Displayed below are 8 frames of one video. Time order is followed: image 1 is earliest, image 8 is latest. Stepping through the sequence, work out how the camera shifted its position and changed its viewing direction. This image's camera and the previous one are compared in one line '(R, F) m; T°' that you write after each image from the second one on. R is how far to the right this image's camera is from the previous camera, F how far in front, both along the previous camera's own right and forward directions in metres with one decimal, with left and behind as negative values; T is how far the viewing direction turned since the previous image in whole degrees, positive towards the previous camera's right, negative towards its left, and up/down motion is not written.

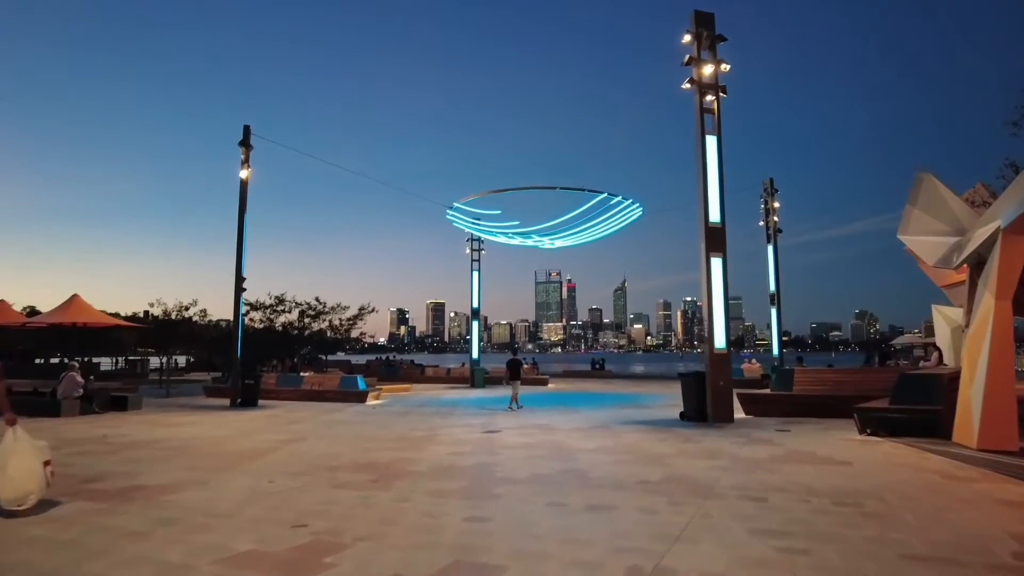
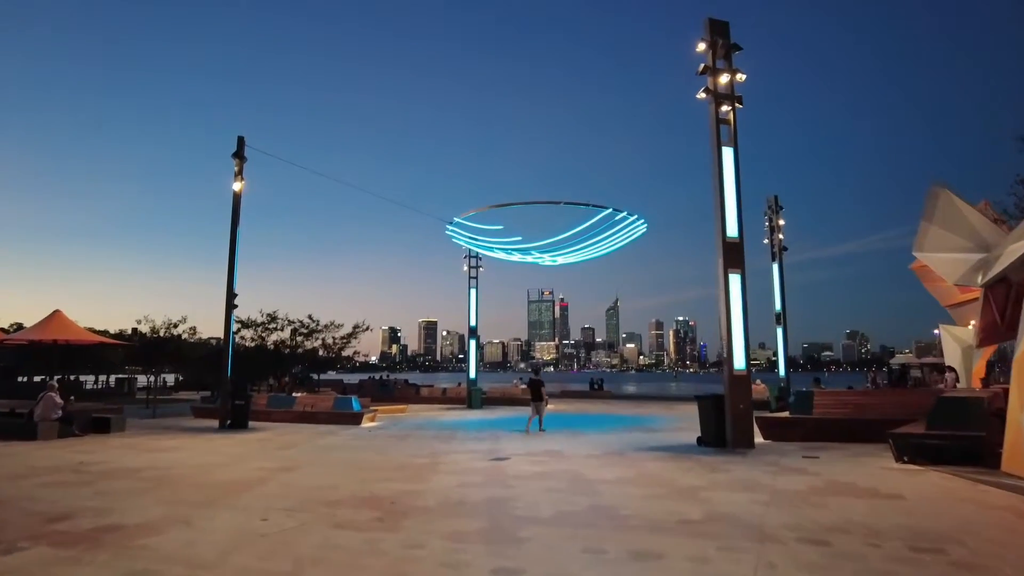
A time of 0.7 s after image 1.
(-0.3, +0.7) m; +1°
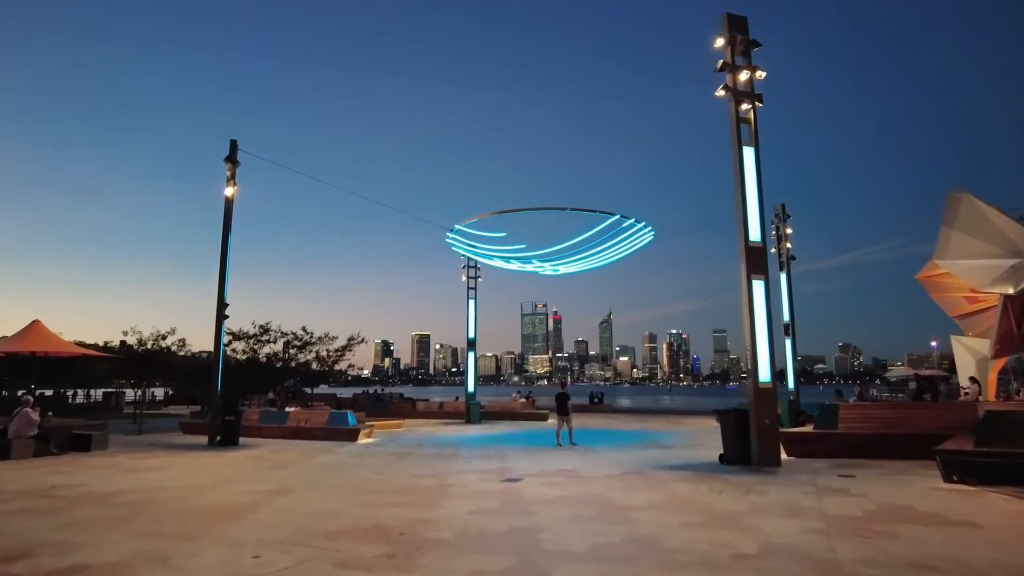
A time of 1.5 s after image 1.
(-0.3, +0.8) m; +1°
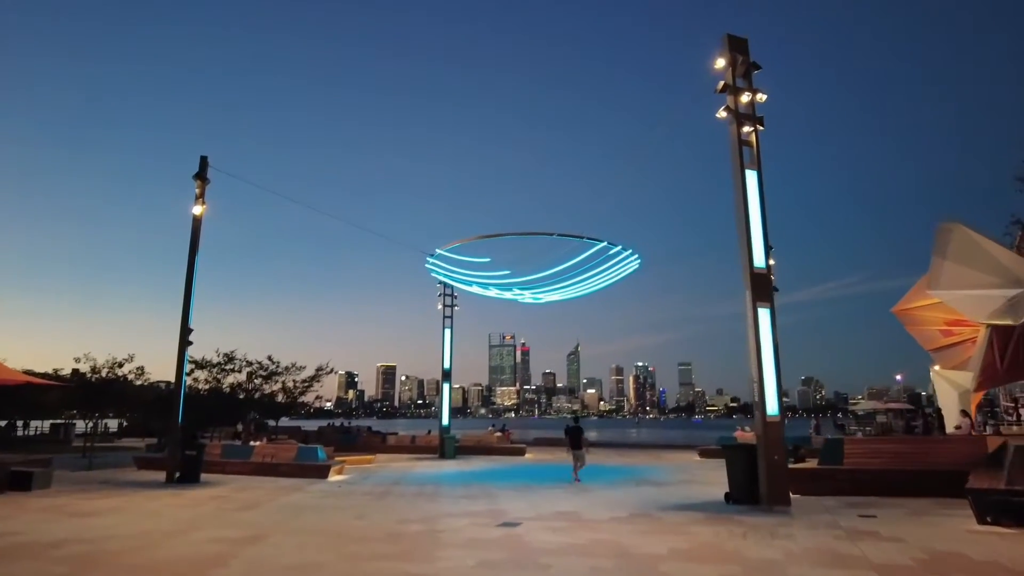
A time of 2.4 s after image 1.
(-0.5, +0.8) m; +3°
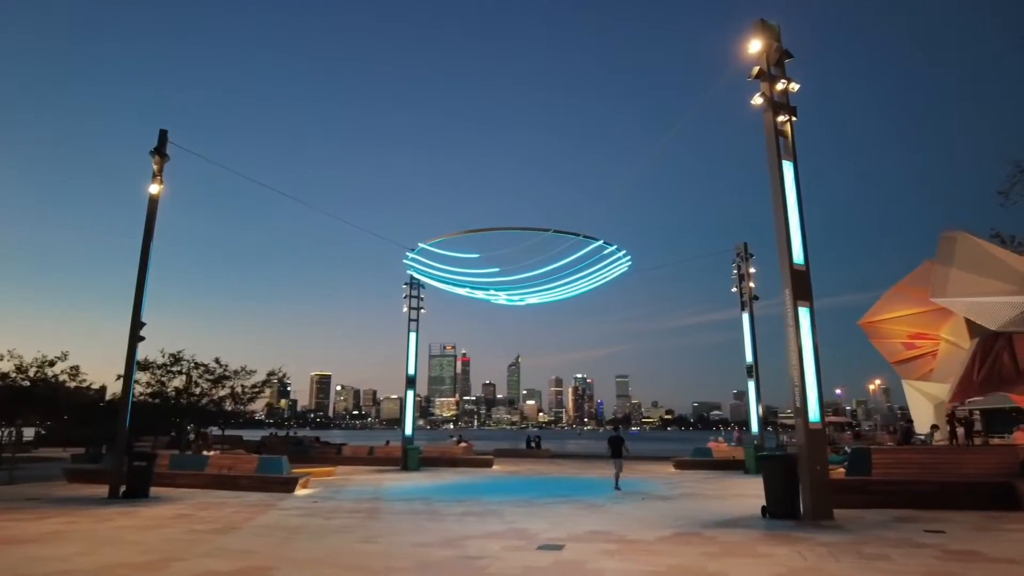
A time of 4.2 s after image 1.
(-1.4, +1.4) m; +5°
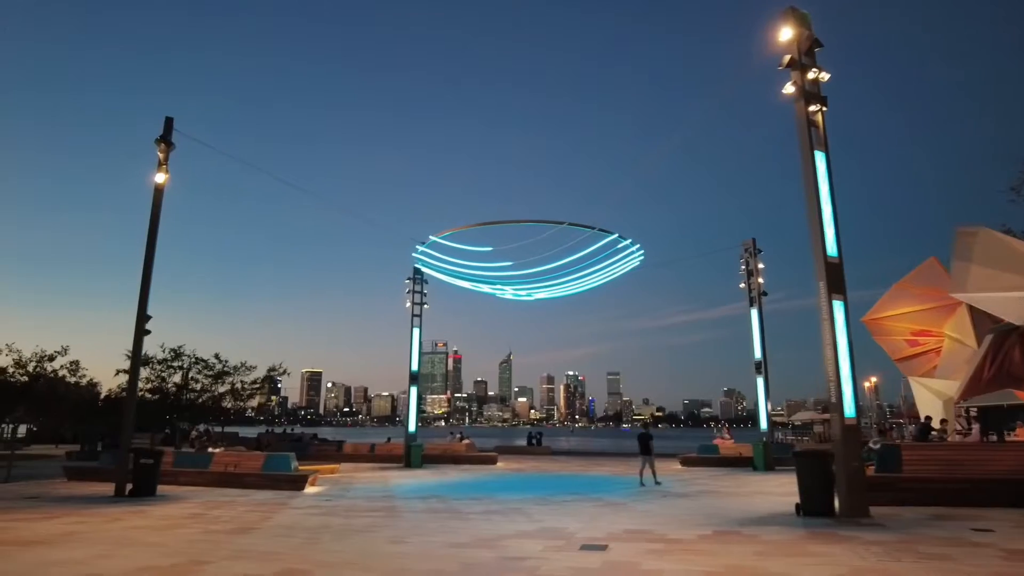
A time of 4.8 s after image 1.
(-0.6, +0.3) m; +1°
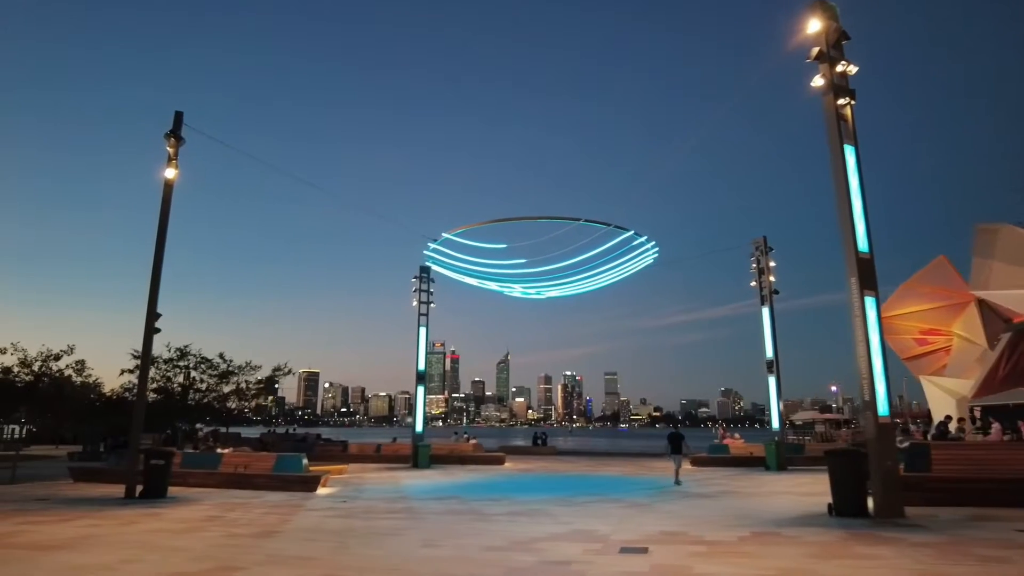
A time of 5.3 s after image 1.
(-0.5, +0.3) m; 0°
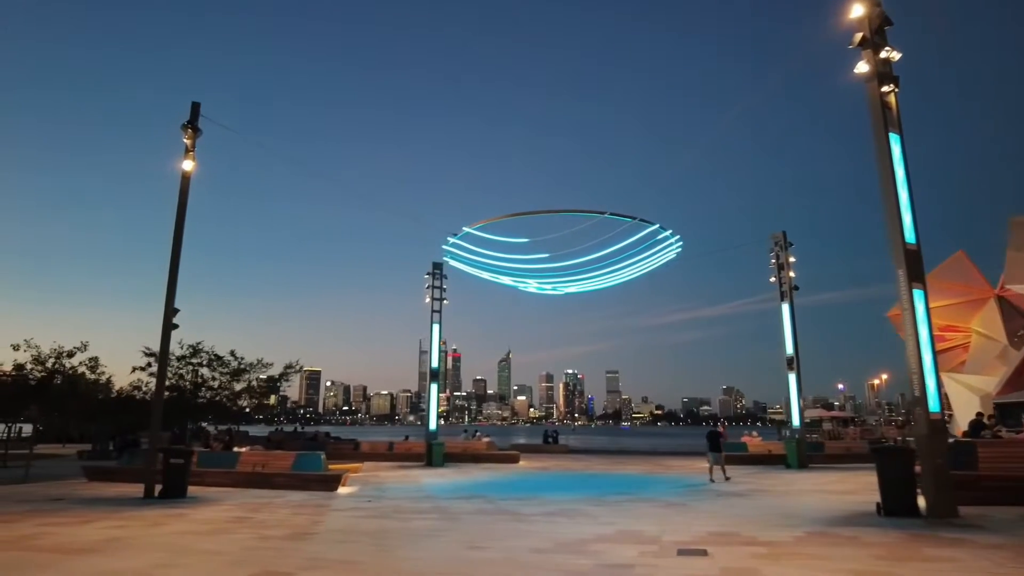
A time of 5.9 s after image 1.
(-0.6, +0.4) m; 0°
